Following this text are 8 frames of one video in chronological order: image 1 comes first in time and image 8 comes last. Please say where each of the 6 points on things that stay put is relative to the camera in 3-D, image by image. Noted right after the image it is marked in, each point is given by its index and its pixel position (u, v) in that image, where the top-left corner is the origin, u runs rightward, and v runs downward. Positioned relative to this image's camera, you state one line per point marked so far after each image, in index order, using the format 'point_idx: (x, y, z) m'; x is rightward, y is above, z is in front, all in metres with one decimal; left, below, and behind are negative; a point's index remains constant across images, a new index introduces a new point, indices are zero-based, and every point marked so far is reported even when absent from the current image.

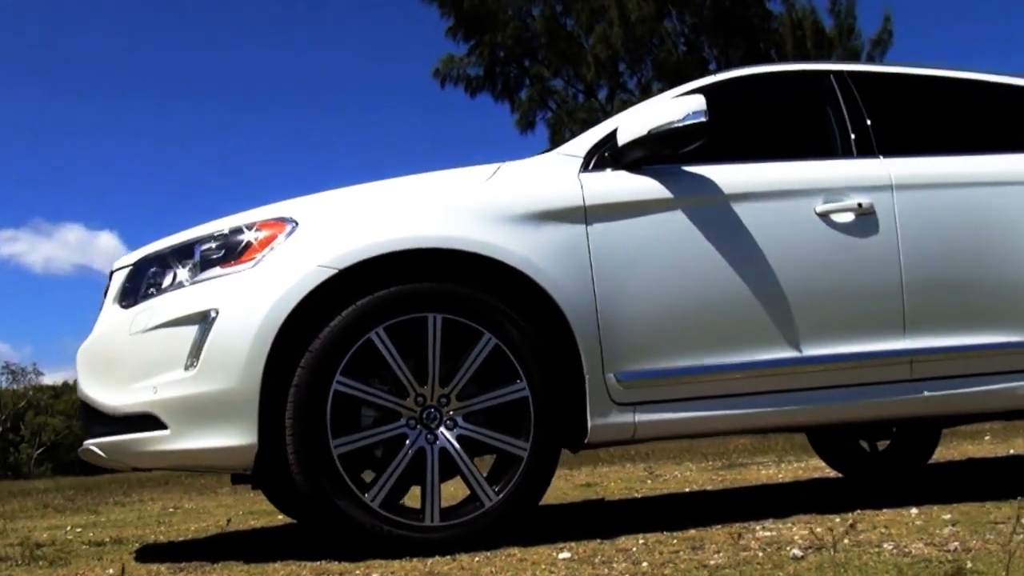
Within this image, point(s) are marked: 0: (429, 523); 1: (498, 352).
0: (-0.3, -0.7, +2.9) m
1: (0.0, -0.2, +3.1) m
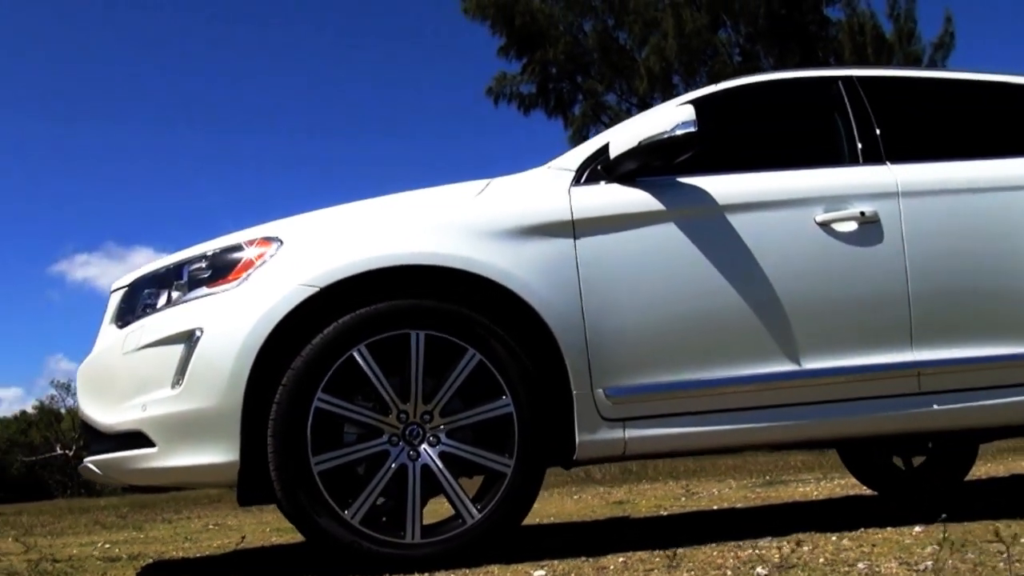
0: (-0.3, -0.7, +2.9) m
1: (-0.1, -0.3, +3.1) m
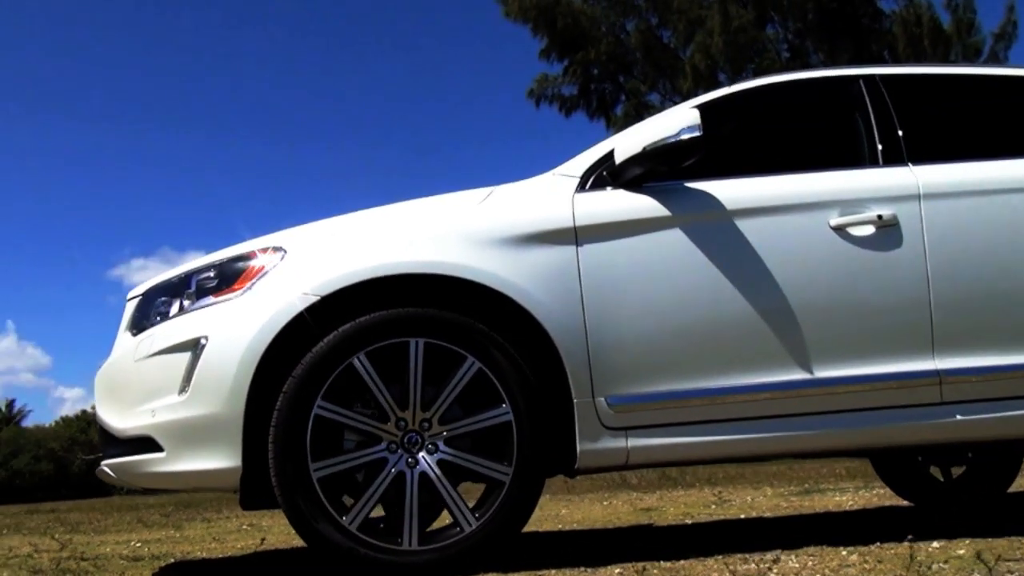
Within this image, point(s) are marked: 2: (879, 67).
0: (-0.3, -0.8, +2.9) m
1: (-0.1, -0.3, +3.1) m
2: (+1.5, +0.9, +3.9) m
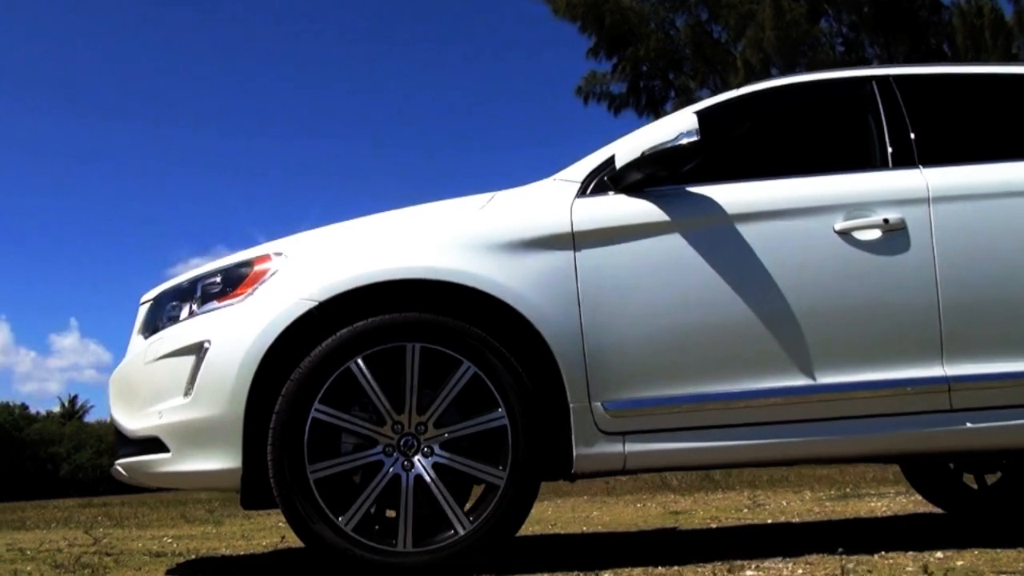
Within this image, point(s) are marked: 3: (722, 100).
0: (-0.3, -0.8, +3.0) m
1: (-0.1, -0.3, +3.1) m
2: (+1.5, +0.9, +3.9) m
3: (+0.8, +0.7, +3.8) m
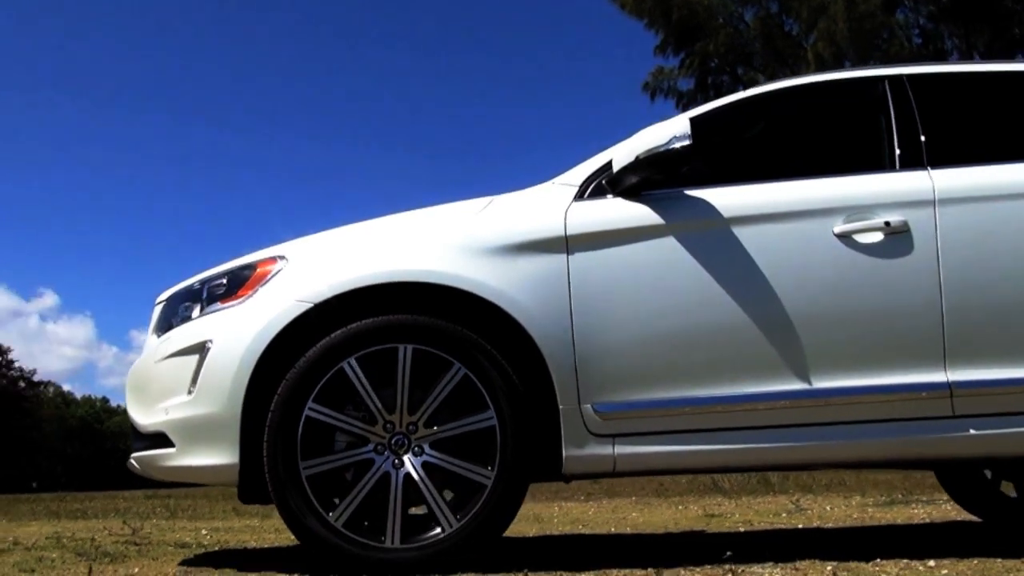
0: (-0.4, -0.8, +3.1) m
1: (-0.1, -0.3, +3.2) m
2: (+1.5, +0.9, +3.8) m
3: (+0.8, +0.7, +3.7) m
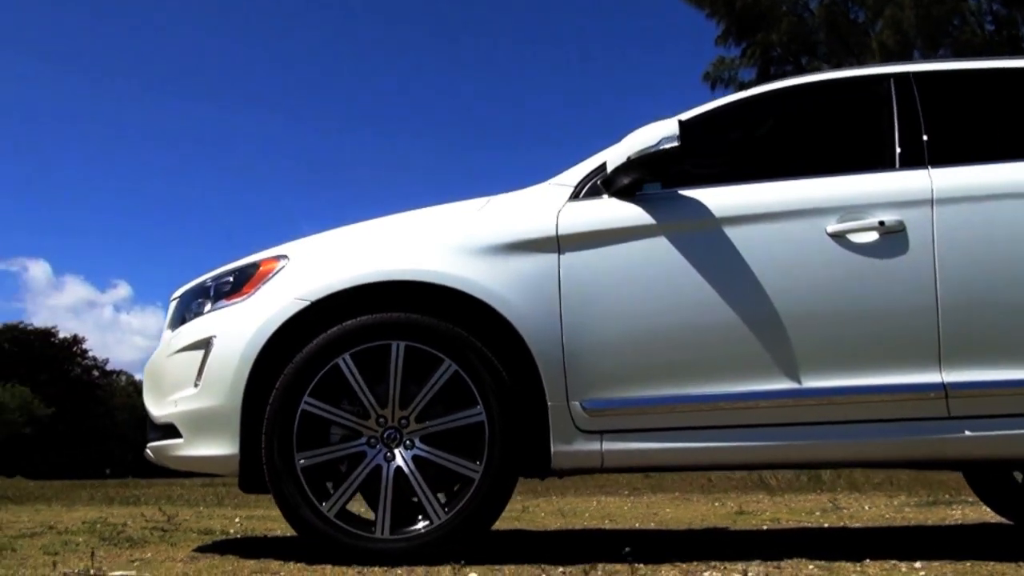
0: (-0.4, -0.8, +3.2) m
1: (-0.2, -0.3, +3.3) m
2: (+1.5, +0.9, +3.7) m
3: (+0.8, +0.7, +3.7) m
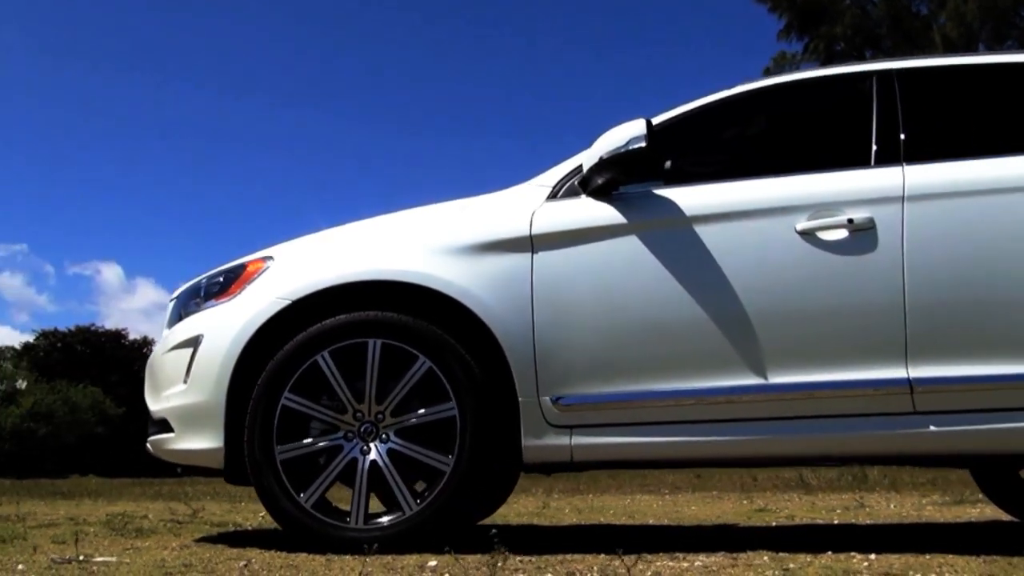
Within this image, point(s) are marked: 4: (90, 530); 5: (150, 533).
0: (-0.5, -0.8, +3.3) m
1: (-0.3, -0.3, +3.4) m
2: (+1.5, +0.9, +3.7) m
3: (+0.8, +0.7, +3.8) m
4: (-1.8, -1.0, +4.2) m
5: (-1.5, -1.0, +4.2) m
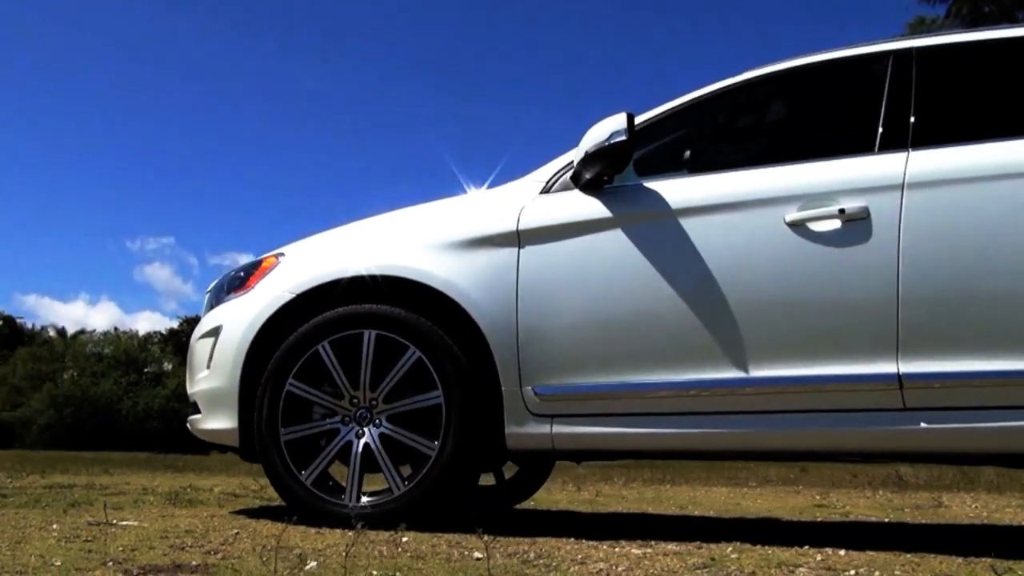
0: (-0.6, -0.8, +3.5) m
1: (-0.3, -0.3, +3.5) m
2: (+1.4, +0.9, +3.6) m
3: (+0.8, +0.7, +3.8) m
4: (-1.7, -1.0, +4.6) m
5: (-1.4, -1.0, +4.5) m
